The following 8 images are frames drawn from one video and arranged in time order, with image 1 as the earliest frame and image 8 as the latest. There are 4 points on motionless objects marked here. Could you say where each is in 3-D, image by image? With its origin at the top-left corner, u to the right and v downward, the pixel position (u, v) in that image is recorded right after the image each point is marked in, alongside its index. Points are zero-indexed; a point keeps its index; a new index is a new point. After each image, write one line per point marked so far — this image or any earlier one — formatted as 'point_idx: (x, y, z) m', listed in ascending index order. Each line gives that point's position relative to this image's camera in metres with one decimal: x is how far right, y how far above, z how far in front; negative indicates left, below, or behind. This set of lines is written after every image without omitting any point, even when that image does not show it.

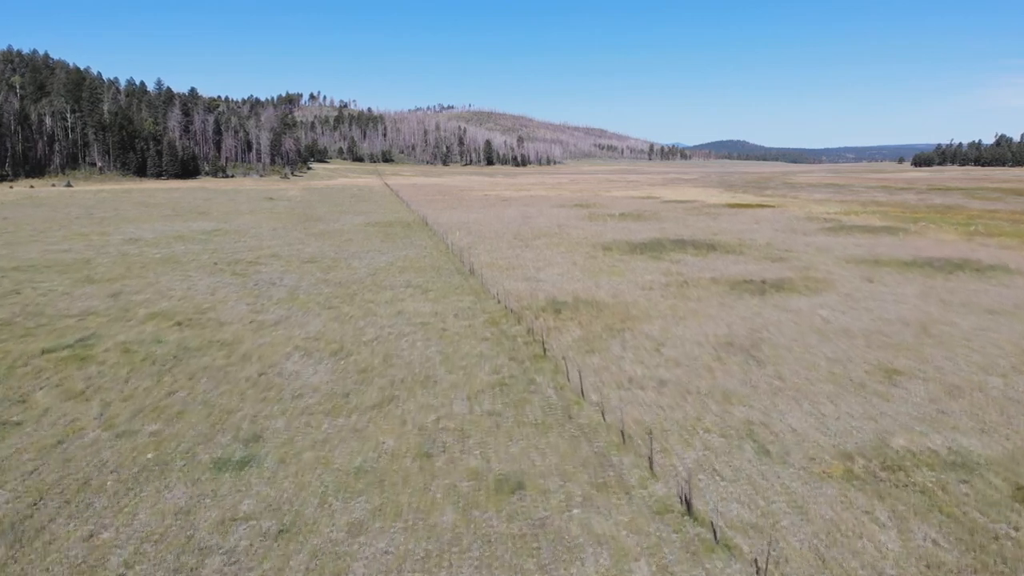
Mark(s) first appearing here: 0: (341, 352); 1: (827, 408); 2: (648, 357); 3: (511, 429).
0: (-5.6, -2.1, +16.7) m
1: (+8.3, -3.2, +13.6) m
2: (+4.3, -2.2, +16.3) m
3: (0.0, -3.3, +11.9) m
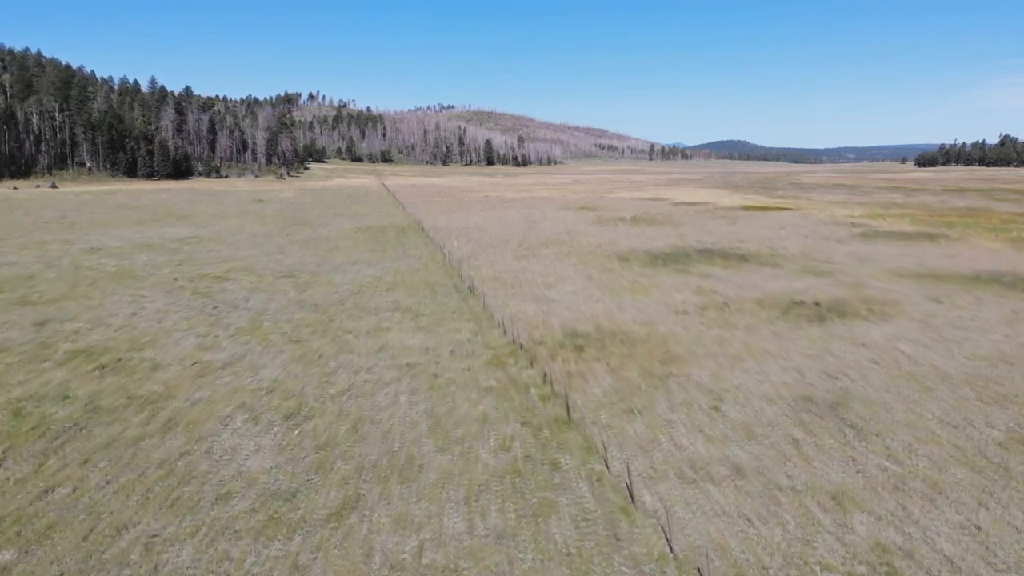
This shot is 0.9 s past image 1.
0: (-5.3, -3.1, +12.6) m
1: (+8.7, -4.2, +9.5) m
2: (+4.6, -3.2, +12.2) m
3: (+0.3, -4.3, +7.8) m
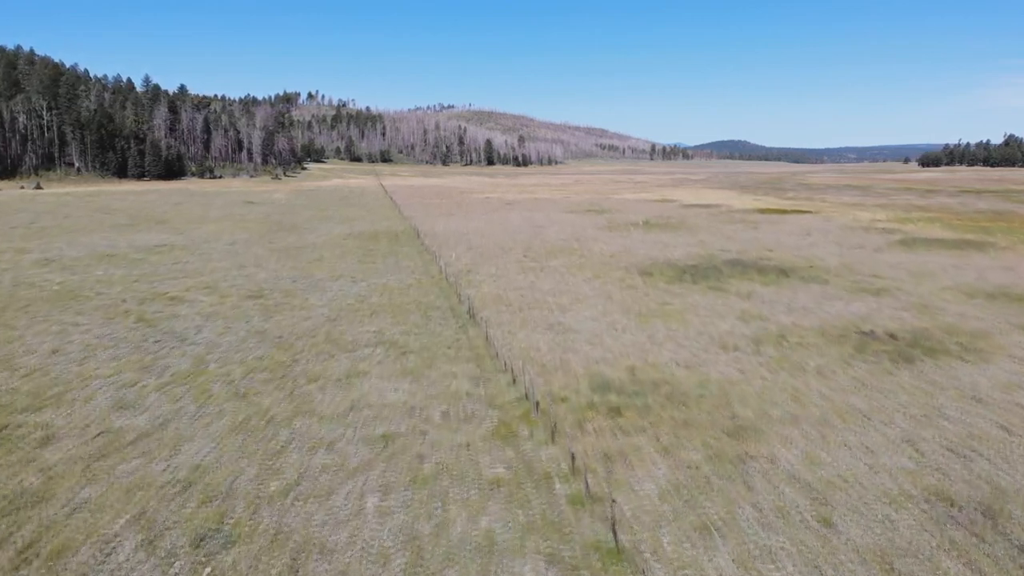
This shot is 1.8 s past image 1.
0: (-4.9, -4.1, +8.6) m
1: (+9.0, -5.2, +5.5) m
2: (+4.9, -4.3, +8.2) m
3: (+0.6, -5.3, +3.8) m
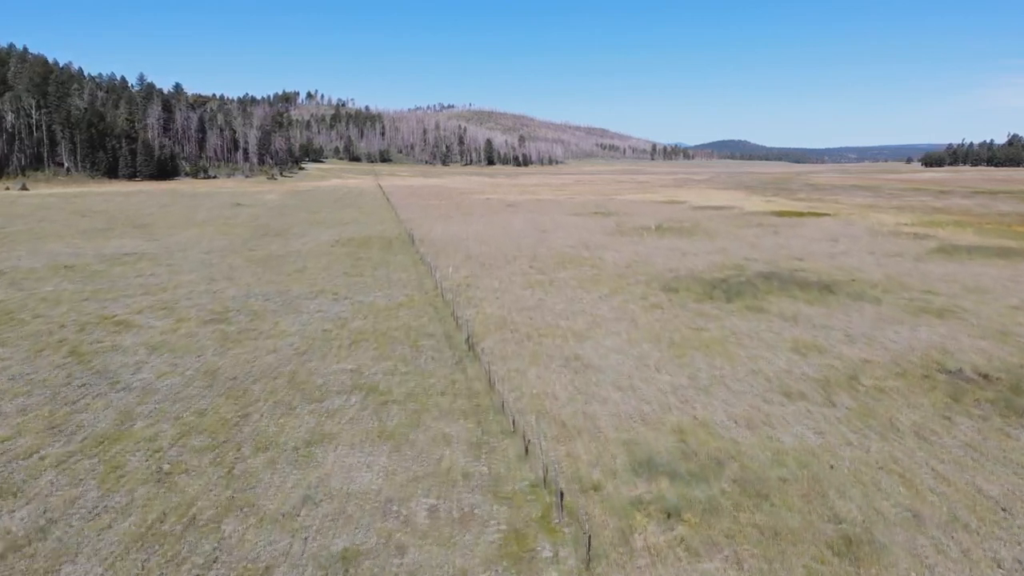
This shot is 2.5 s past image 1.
0: (-4.7, -5.0, +5.2) m
1: (+9.2, -6.1, +2.1) m
2: (+5.2, -5.1, +4.8) m
3: (+0.9, -6.2, +0.4) m
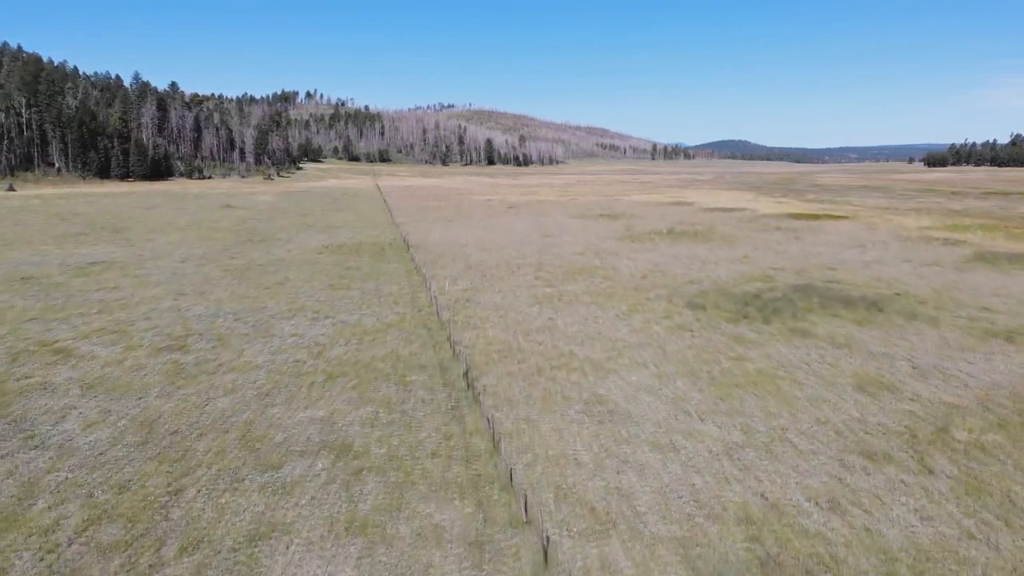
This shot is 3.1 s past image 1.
0: (-4.5, -5.7, +2.4) m
1: (+9.4, -6.8, -0.8) m
2: (+5.4, -5.8, +2.0) m
3: (+1.1, -6.9, -2.4) m
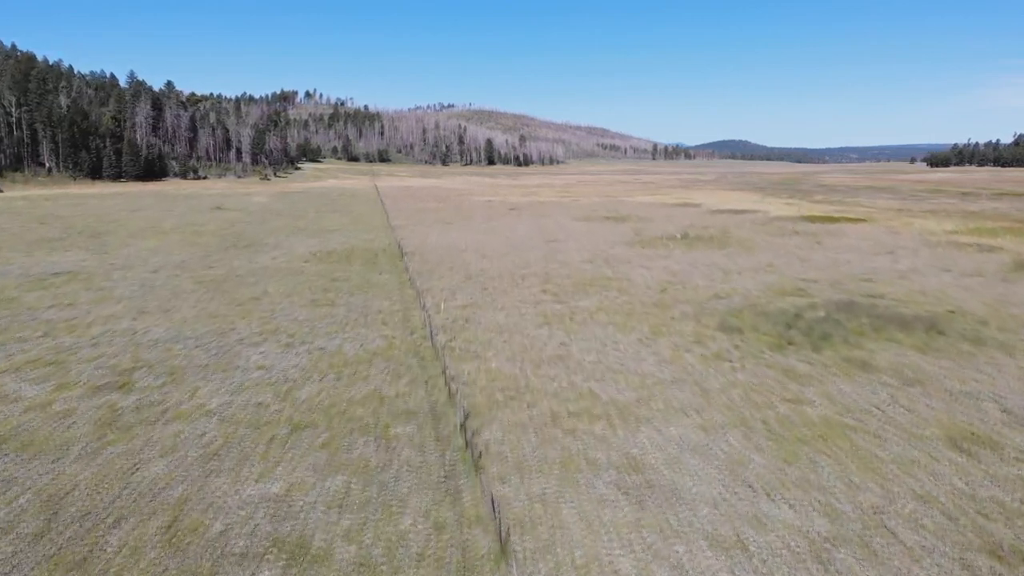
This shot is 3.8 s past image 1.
0: (-4.3, -6.4, -0.3) m
1: (+9.6, -7.5, -3.5) m
2: (+5.6, -6.5, -0.7) m
3: (+1.3, -7.6, -5.1) m
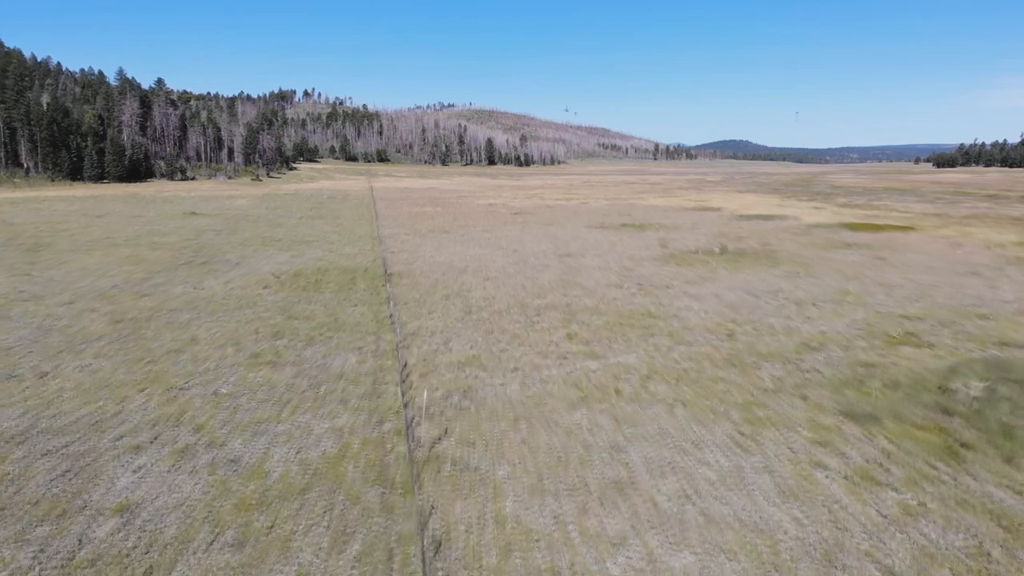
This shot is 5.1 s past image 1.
0: (-3.8, -7.9, -6.3) m
1: (+10.1, -9.0, -9.5) m
2: (+6.1, -8.1, -6.7) m
3: (+1.8, -9.1, -11.2) m
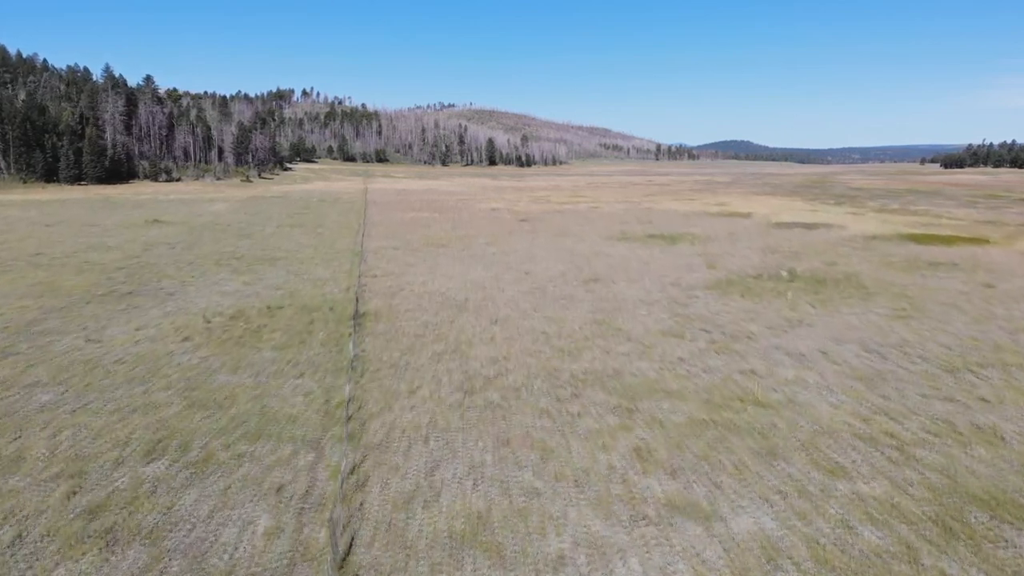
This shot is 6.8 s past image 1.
0: (-3.2, -9.7, -13.2) m
1: (+10.7, -10.8, -16.4) m
2: (+6.7, -9.8, -13.7) m
3: (+2.4, -10.9, -18.1) m
